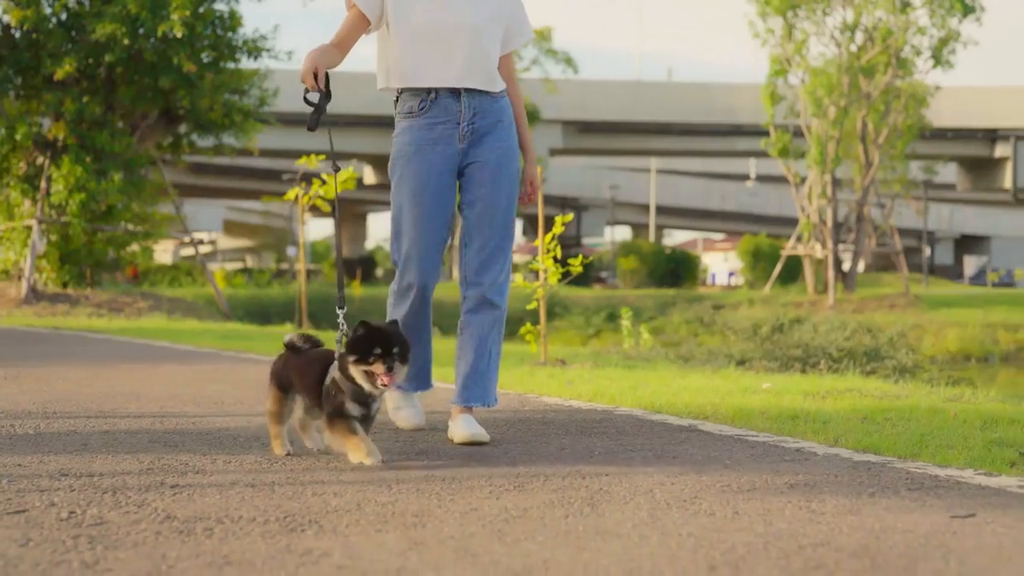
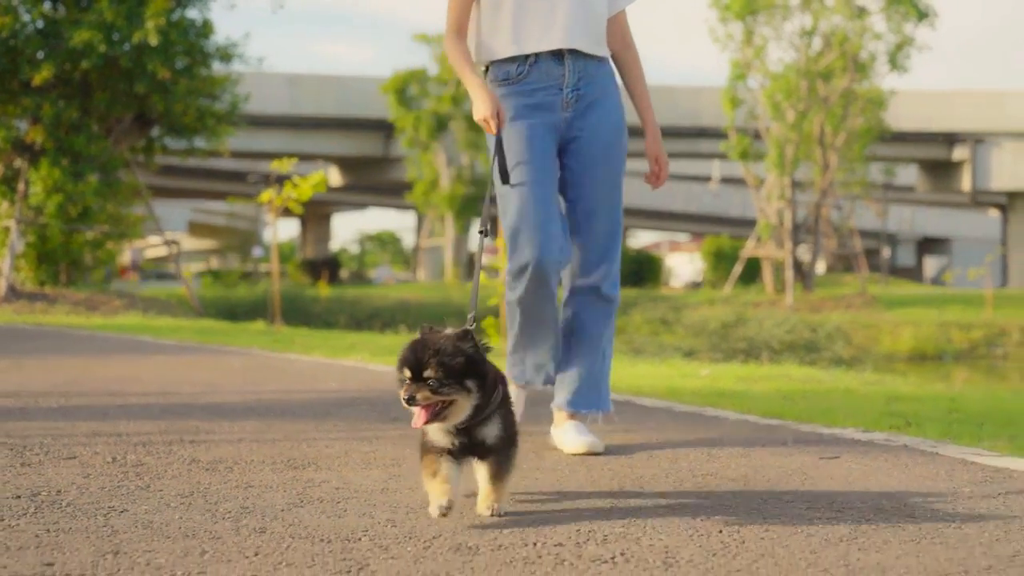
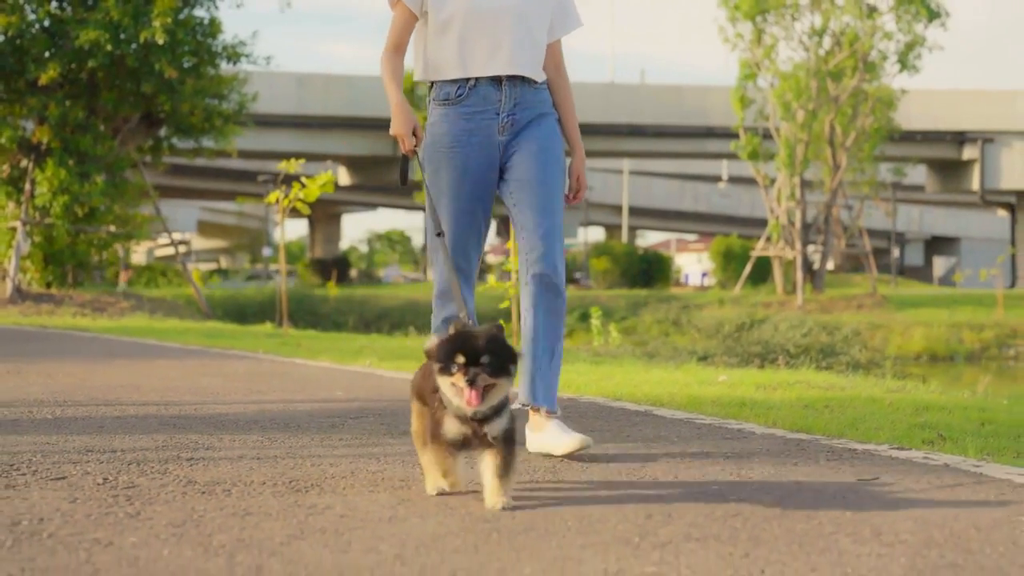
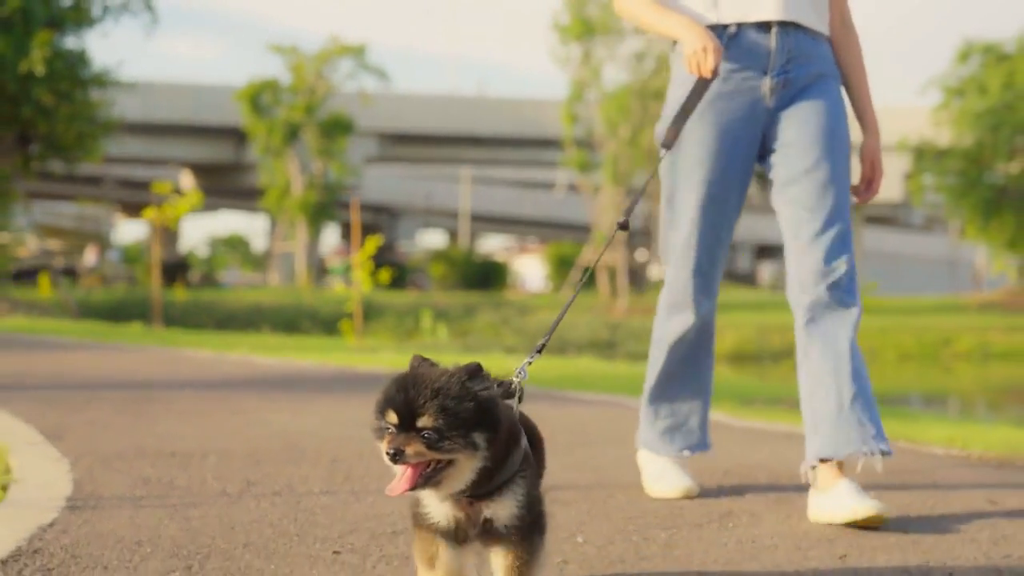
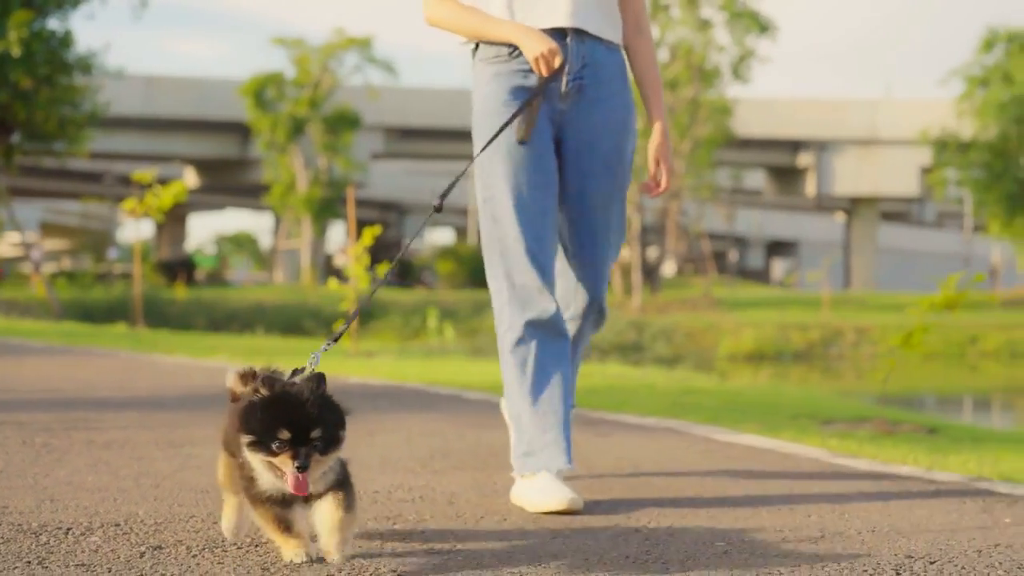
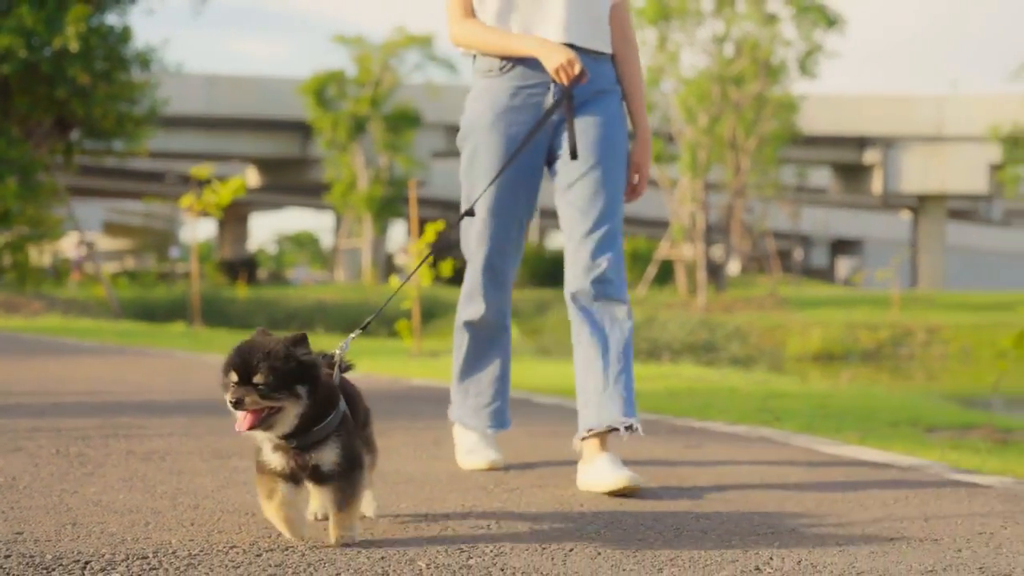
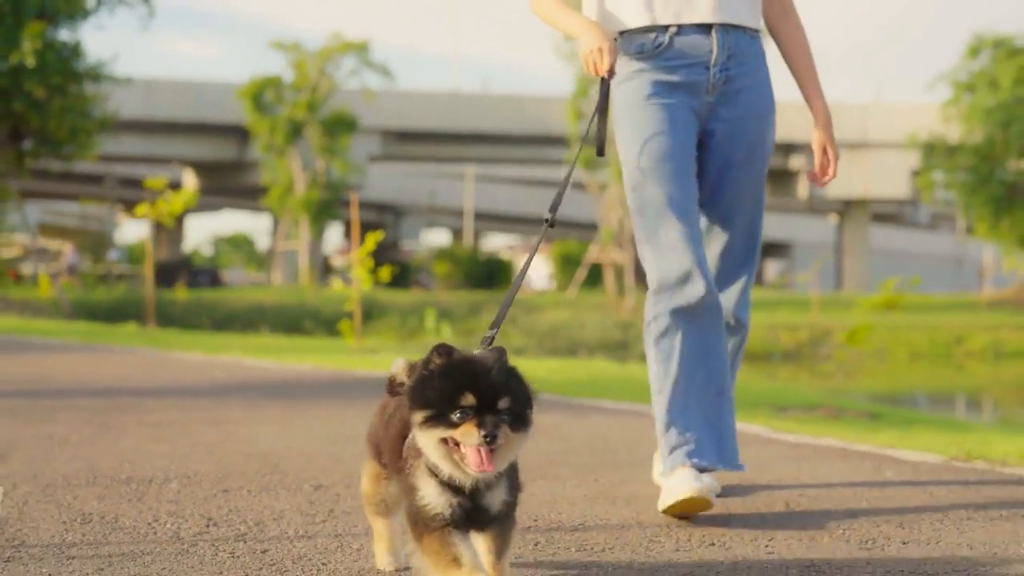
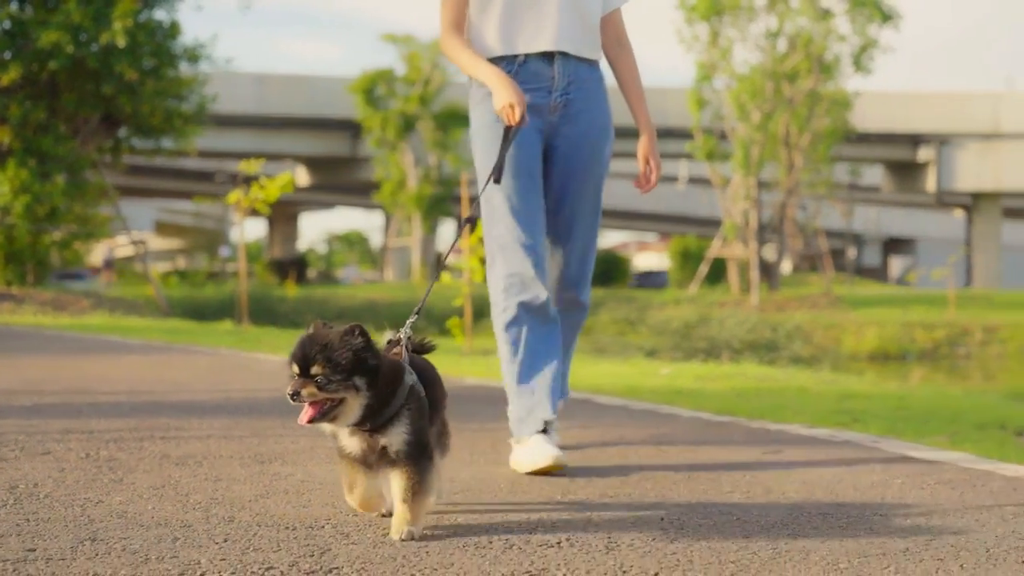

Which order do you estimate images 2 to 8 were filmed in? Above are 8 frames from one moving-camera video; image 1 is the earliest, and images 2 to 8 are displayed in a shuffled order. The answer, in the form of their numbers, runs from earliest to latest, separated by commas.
3, 2, 8, 6, 5, 7, 4
